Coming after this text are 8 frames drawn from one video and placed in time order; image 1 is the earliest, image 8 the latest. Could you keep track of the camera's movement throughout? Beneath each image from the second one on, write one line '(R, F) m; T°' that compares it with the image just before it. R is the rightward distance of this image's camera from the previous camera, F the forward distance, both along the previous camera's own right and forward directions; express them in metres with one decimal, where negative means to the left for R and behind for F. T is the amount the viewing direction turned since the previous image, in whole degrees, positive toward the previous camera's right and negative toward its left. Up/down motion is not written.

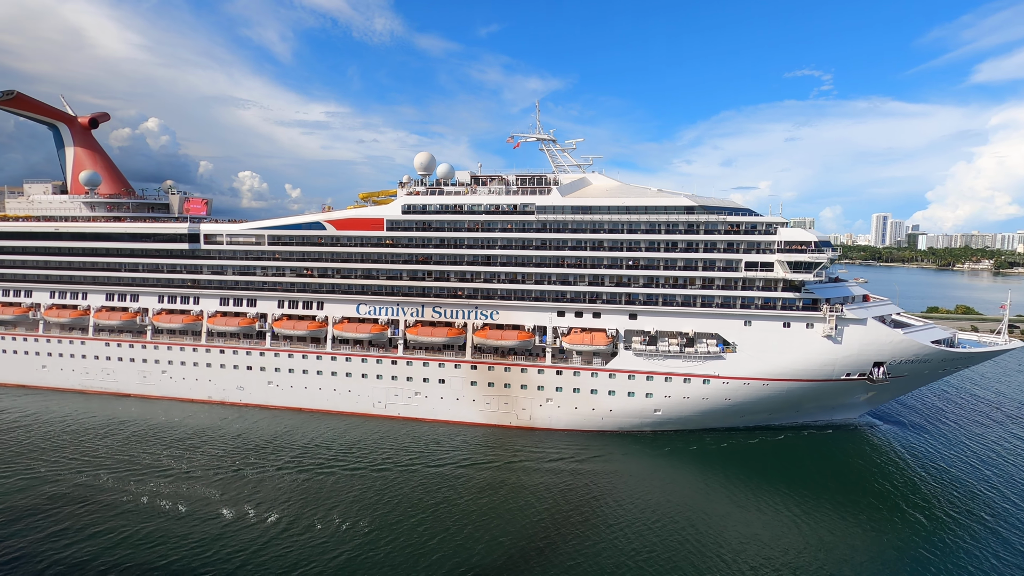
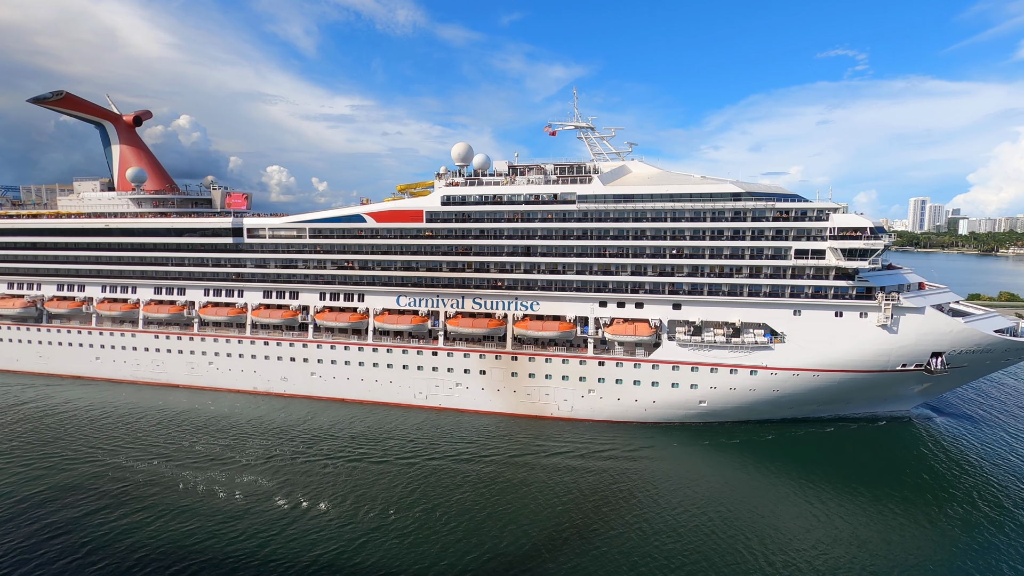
(-0.7, +0.1) m; -3°
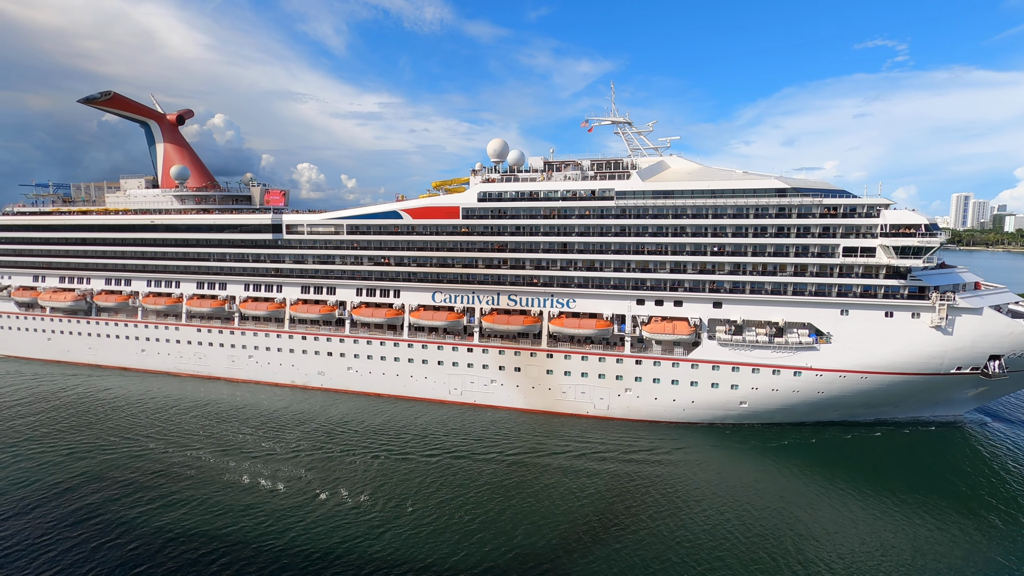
(-0.5, +0.1) m; -3°
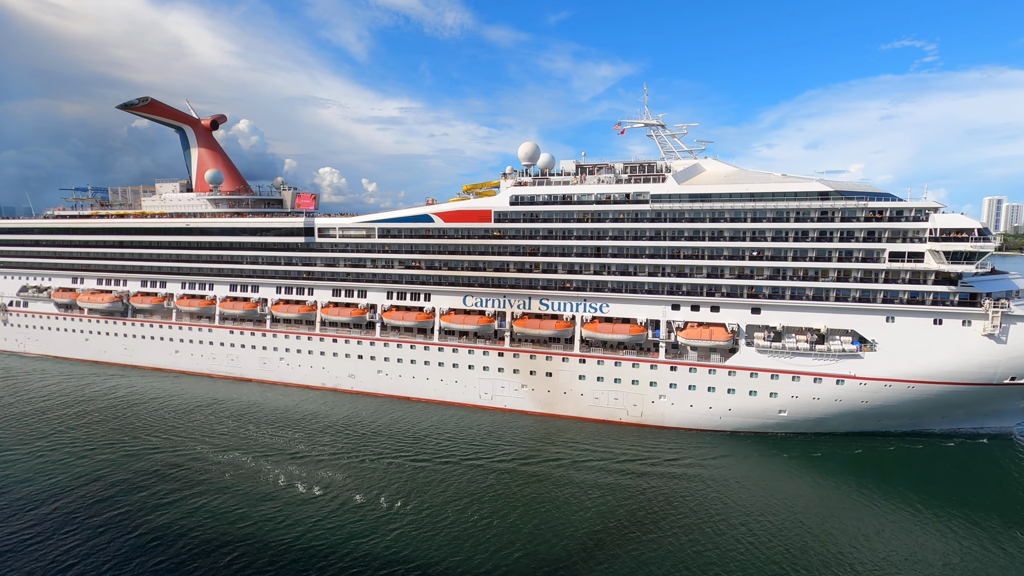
(-0.6, +0.2) m; -2°
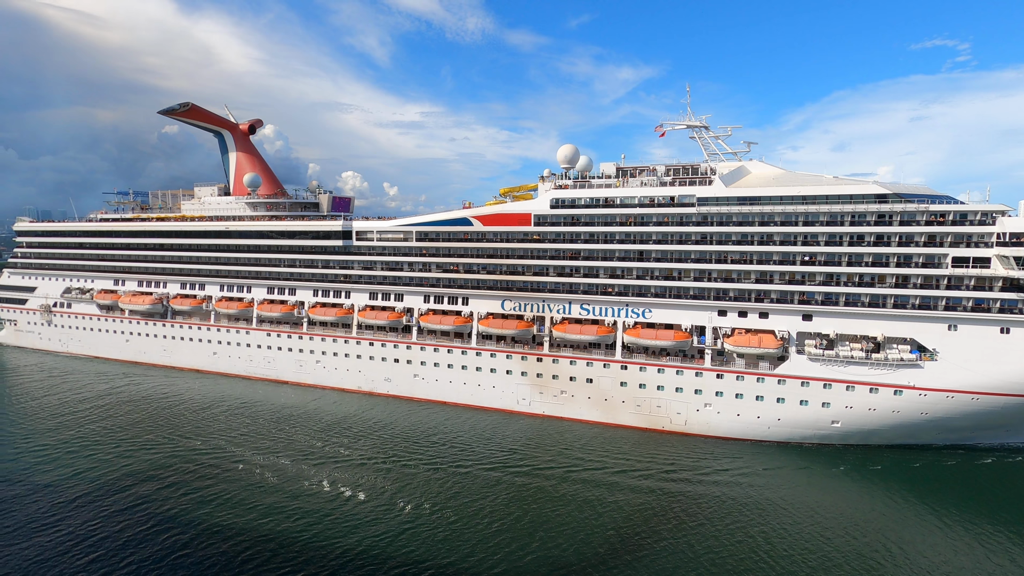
(-0.9, +0.3) m; -2°
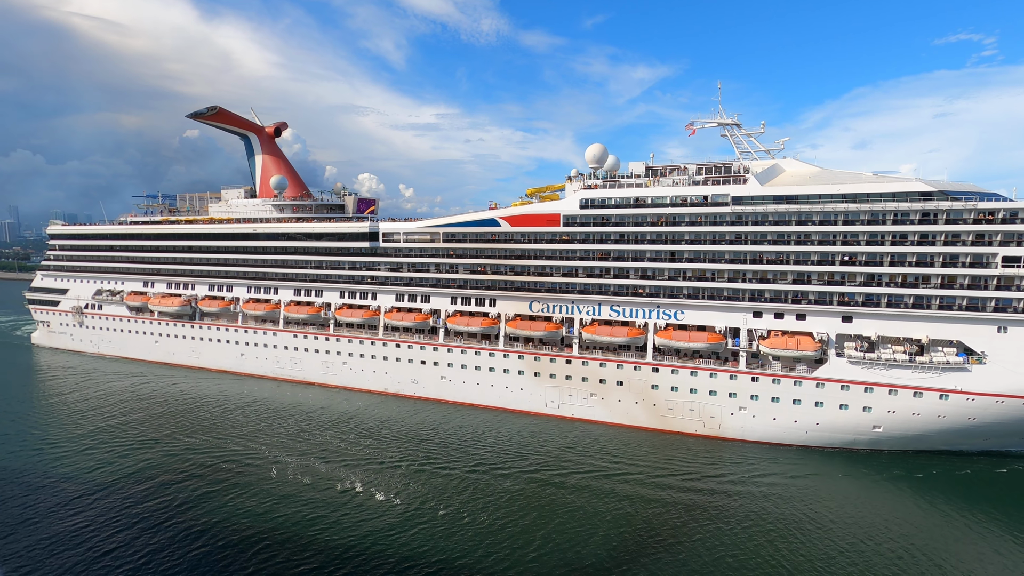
(-0.6, +0.2) m; -2°
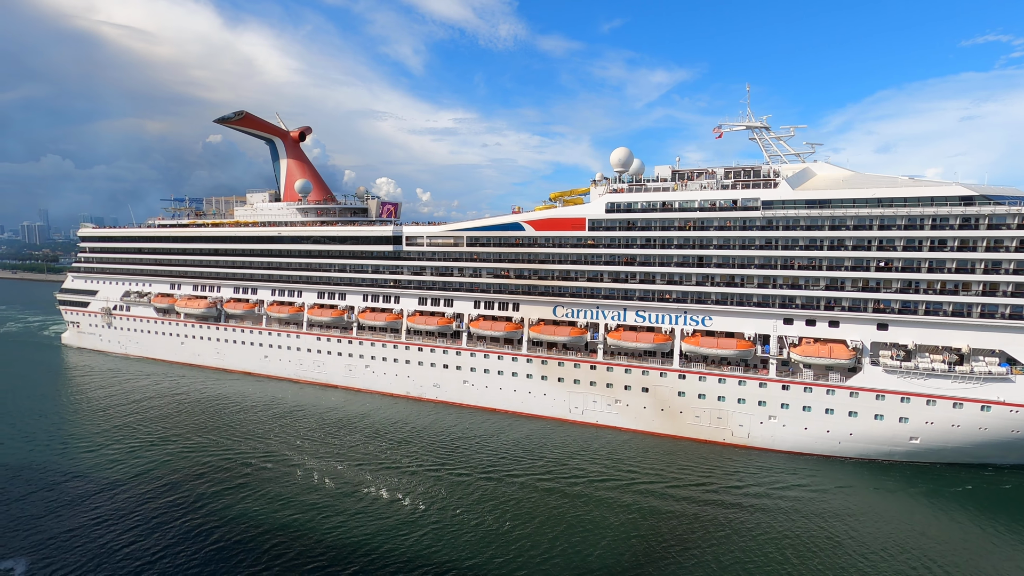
(-0.4, +0.1) m; -2°
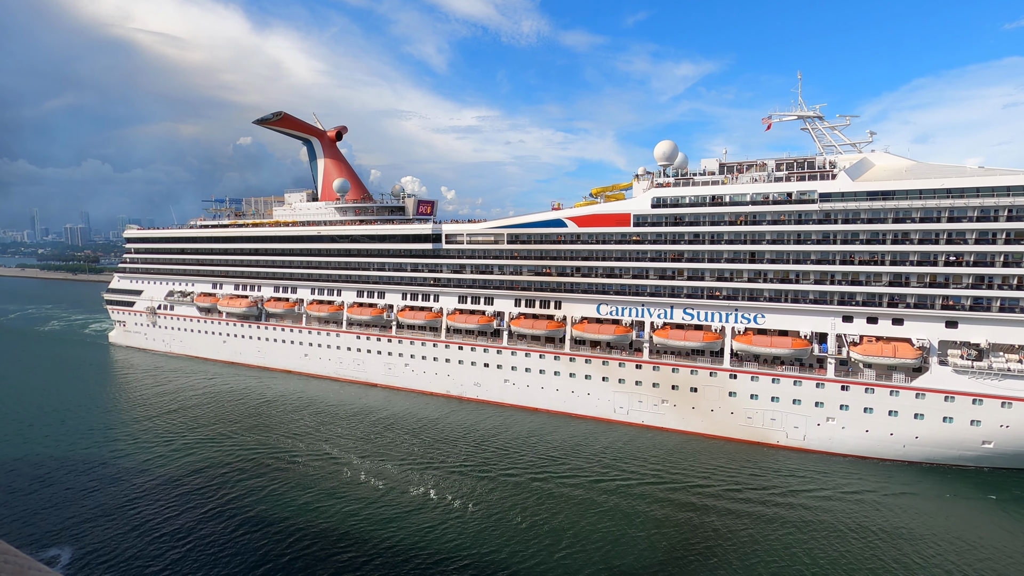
(-0.8, +0.3) m; -3°
